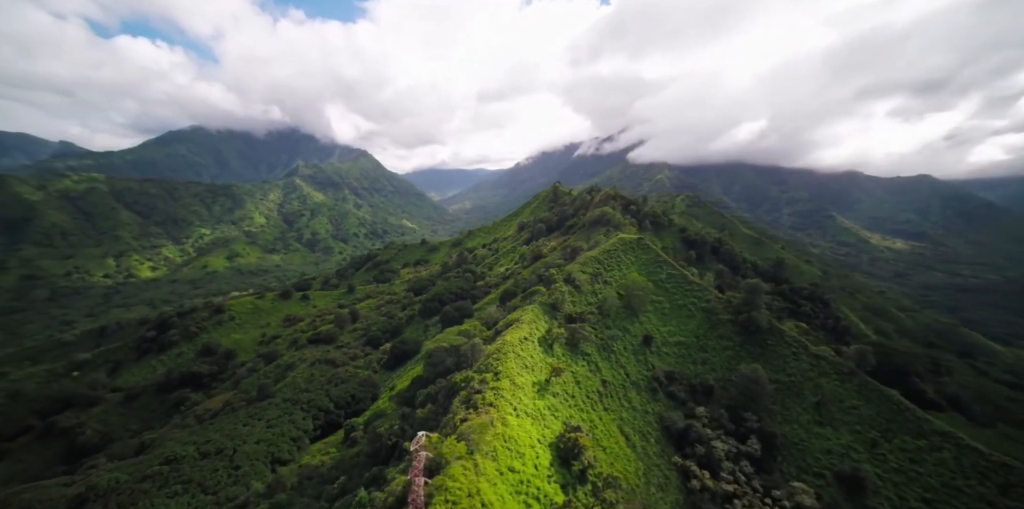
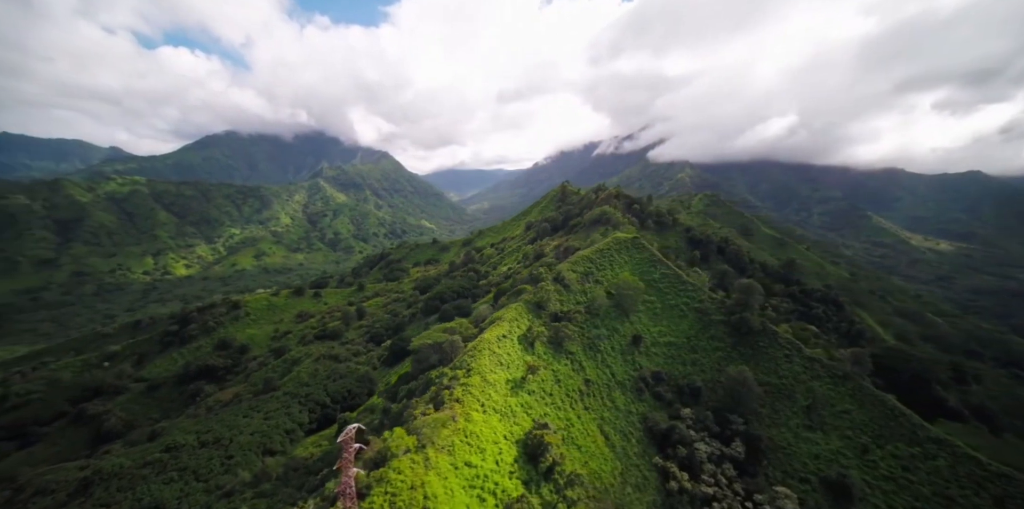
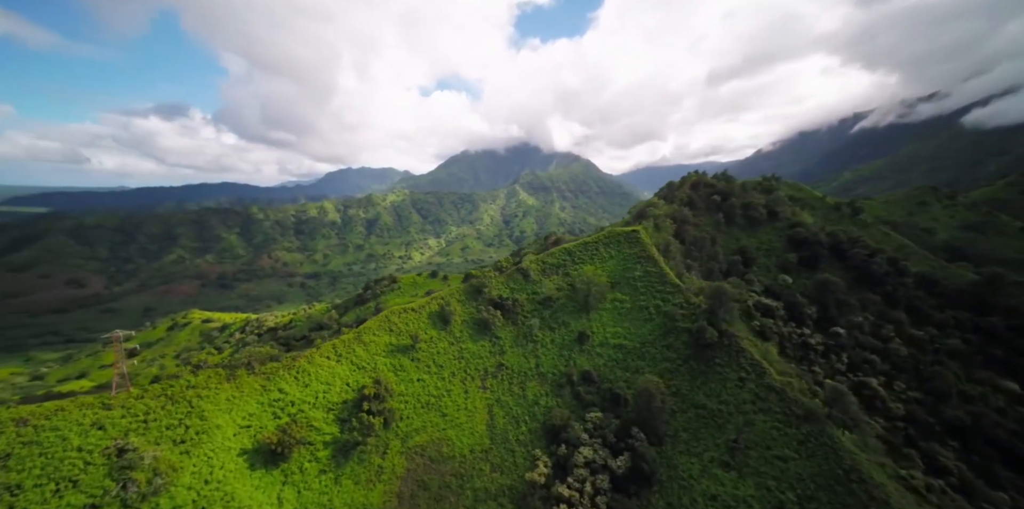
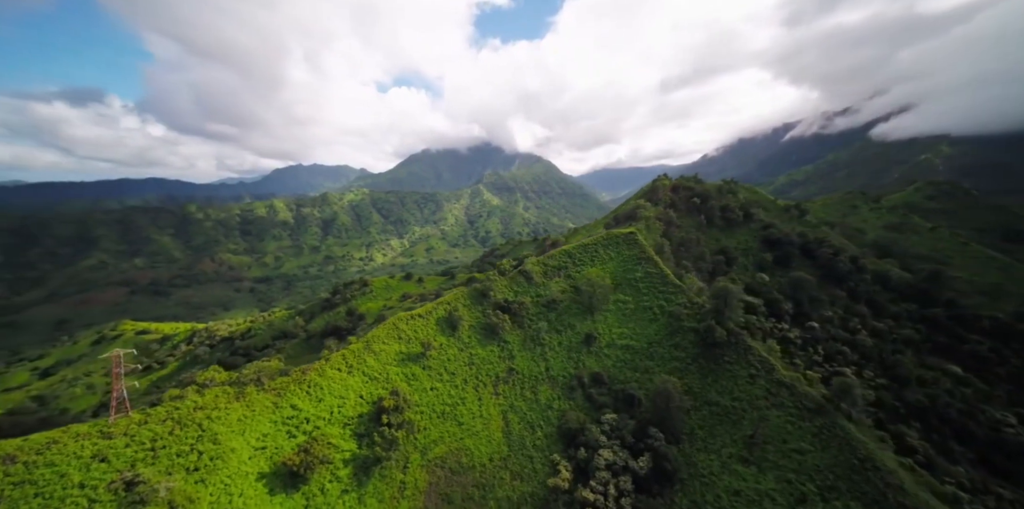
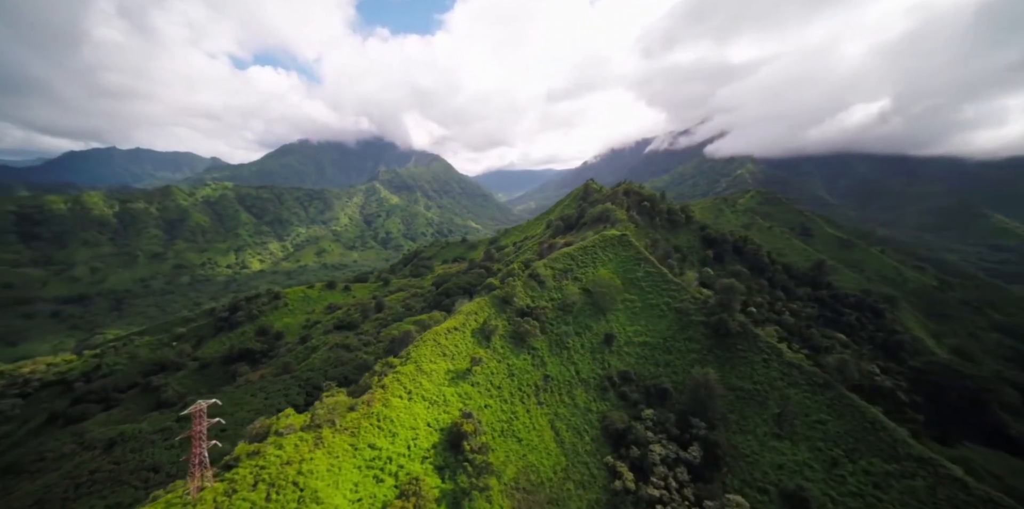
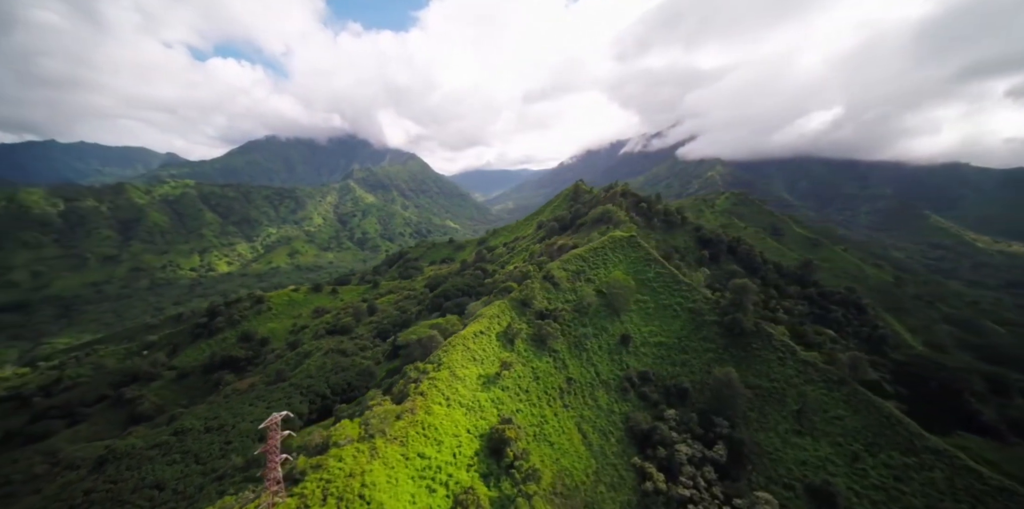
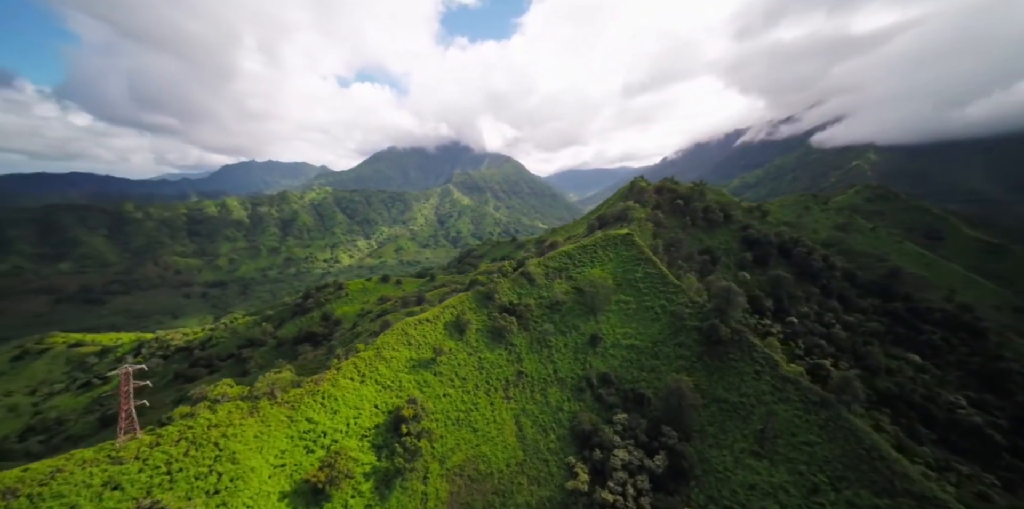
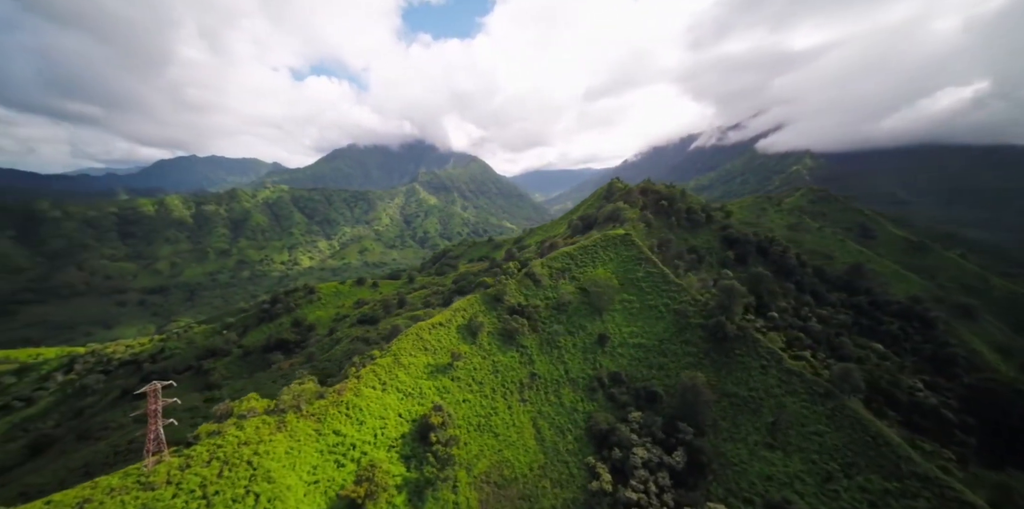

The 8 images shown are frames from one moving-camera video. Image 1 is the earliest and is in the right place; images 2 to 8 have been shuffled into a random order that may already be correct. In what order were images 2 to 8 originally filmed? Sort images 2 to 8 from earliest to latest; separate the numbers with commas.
2, 6, 5, 8, 7, 4, 3
